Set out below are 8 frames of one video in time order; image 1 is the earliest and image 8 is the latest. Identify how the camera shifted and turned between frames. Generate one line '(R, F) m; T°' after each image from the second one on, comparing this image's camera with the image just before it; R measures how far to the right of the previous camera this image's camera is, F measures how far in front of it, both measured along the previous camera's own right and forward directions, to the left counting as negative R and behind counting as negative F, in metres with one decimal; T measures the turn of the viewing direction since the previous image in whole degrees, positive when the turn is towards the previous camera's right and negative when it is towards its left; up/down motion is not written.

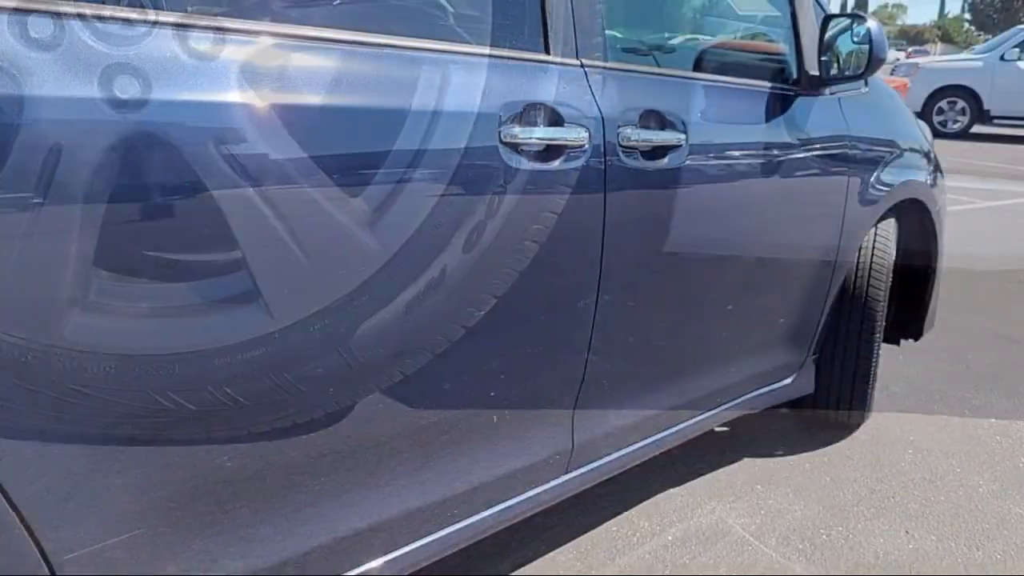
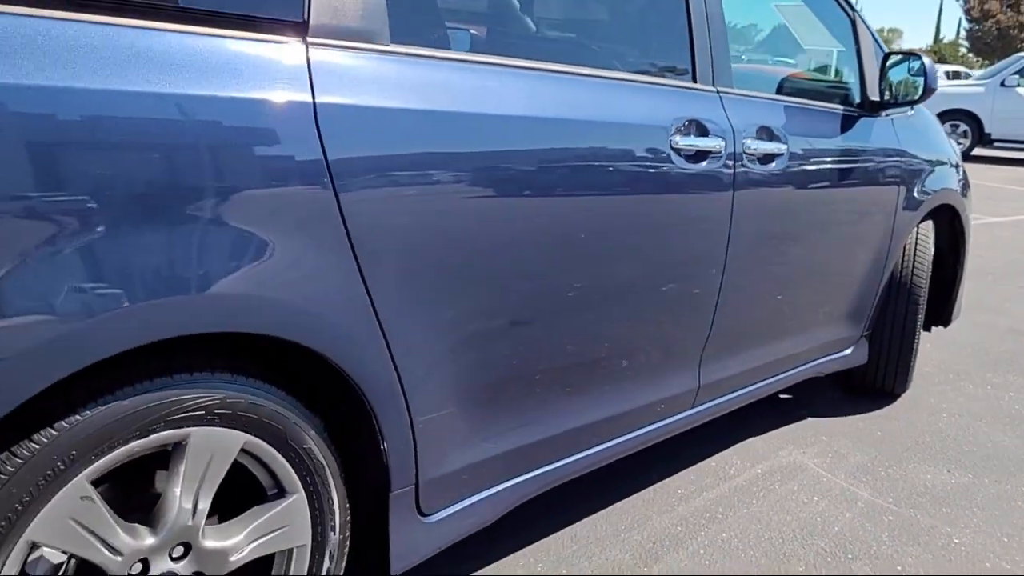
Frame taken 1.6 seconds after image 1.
(-0.4, -0.5) m; 0°
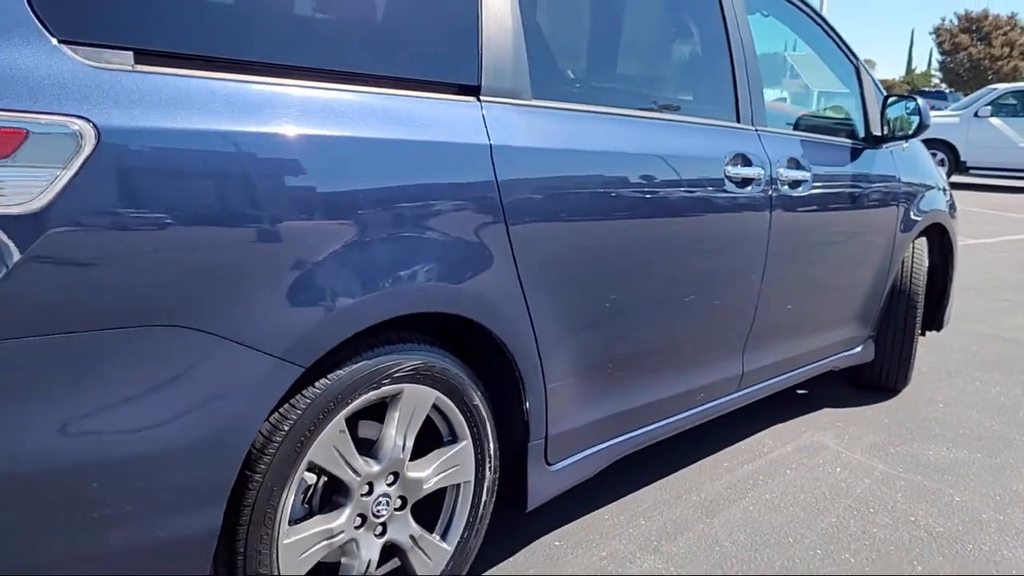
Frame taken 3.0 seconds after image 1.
(-0.3, -0.5) m; +1°
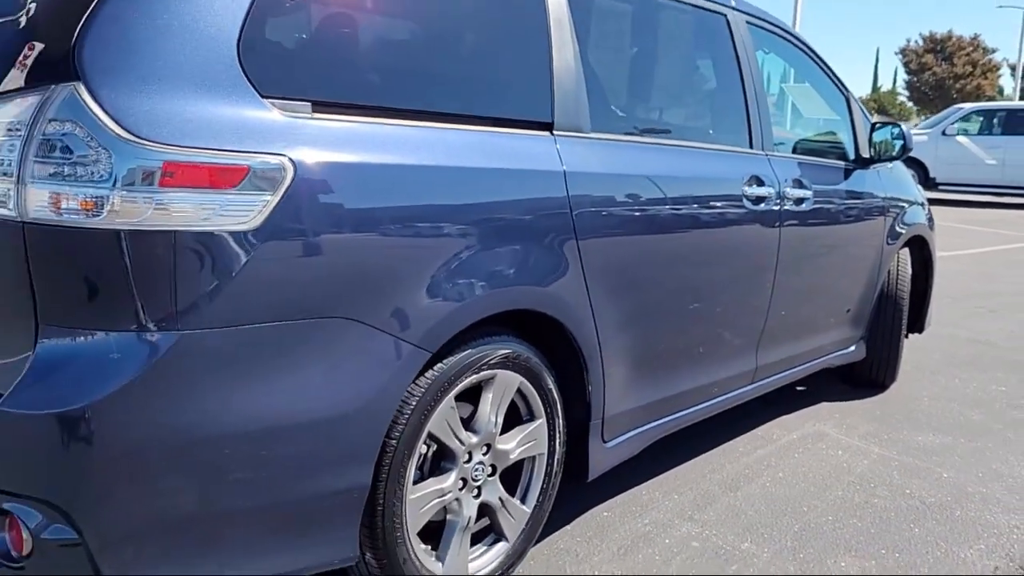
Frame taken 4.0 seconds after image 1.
(-0.2, -0.4) m; +2°
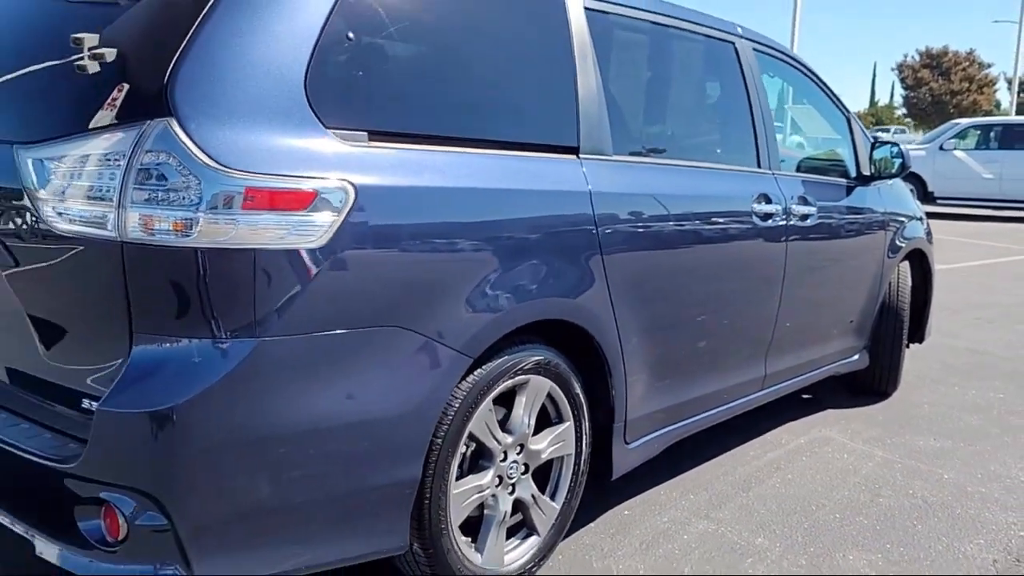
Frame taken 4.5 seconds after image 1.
(-0.1, -0.2) m; 0°
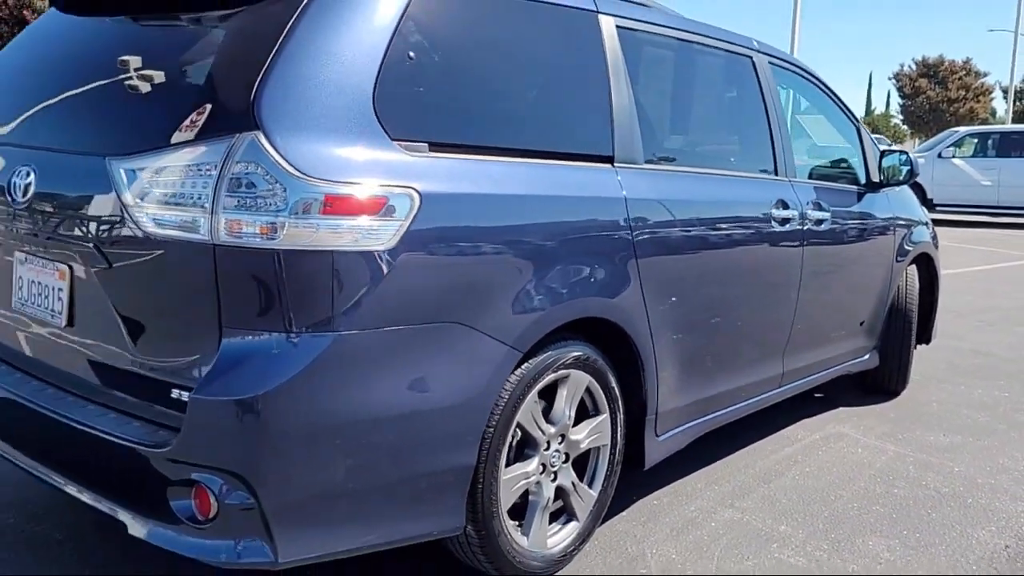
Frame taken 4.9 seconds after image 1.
(-0.1, -0.2) m; 0°
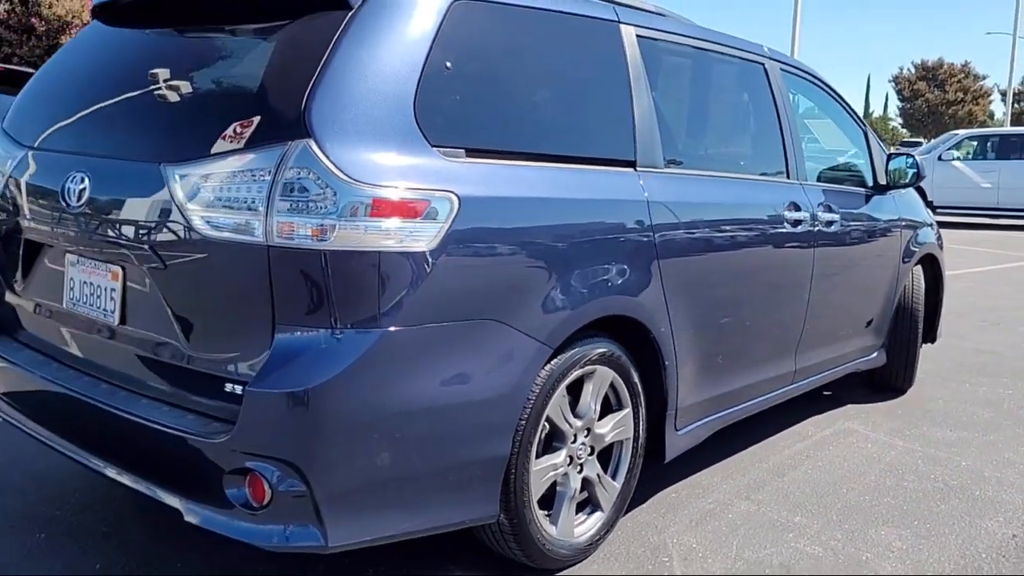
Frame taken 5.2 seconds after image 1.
(-0.1, -0.1) m; 0°
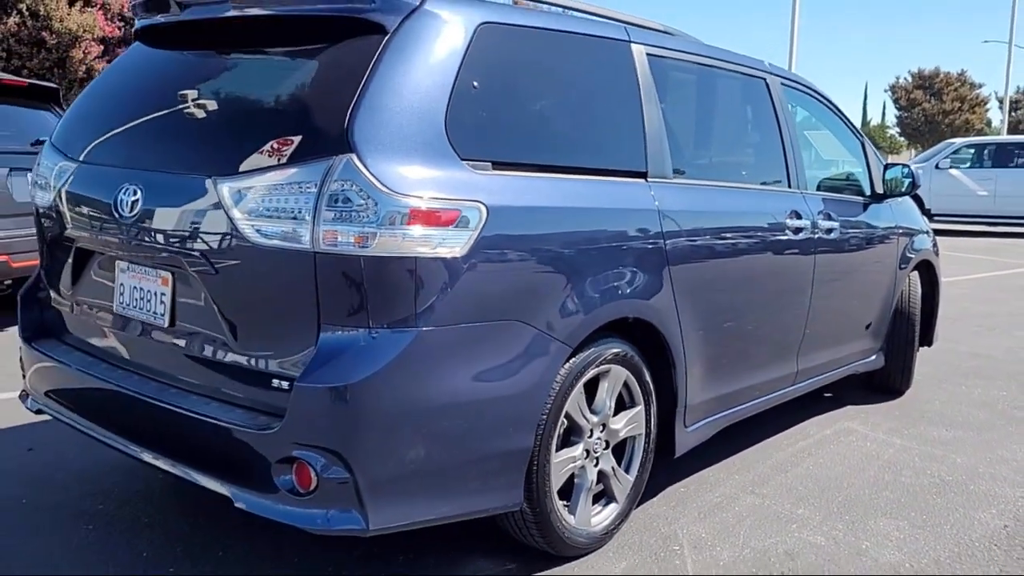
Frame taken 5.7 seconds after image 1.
(-0.1, -0.2) m; 0°
